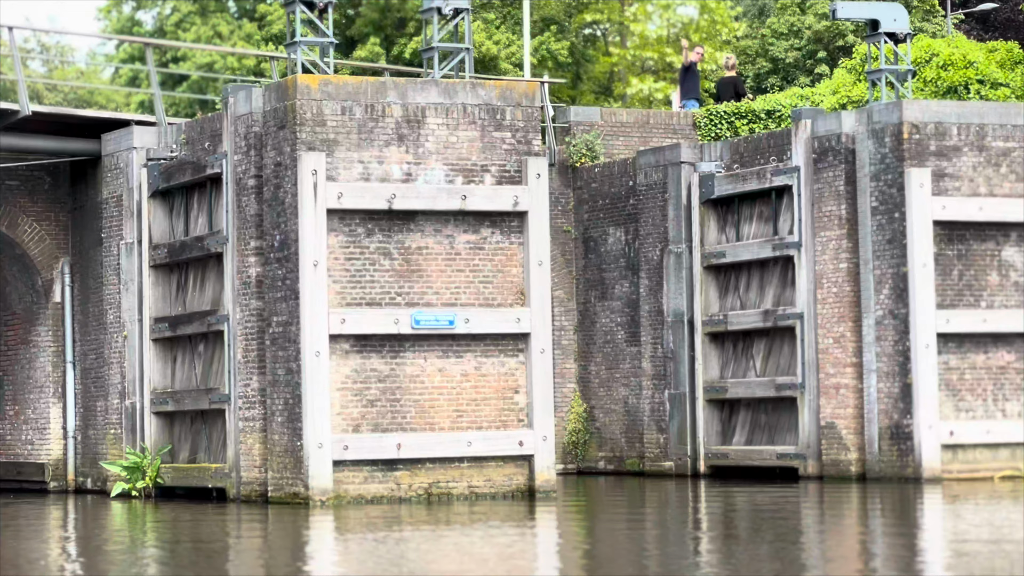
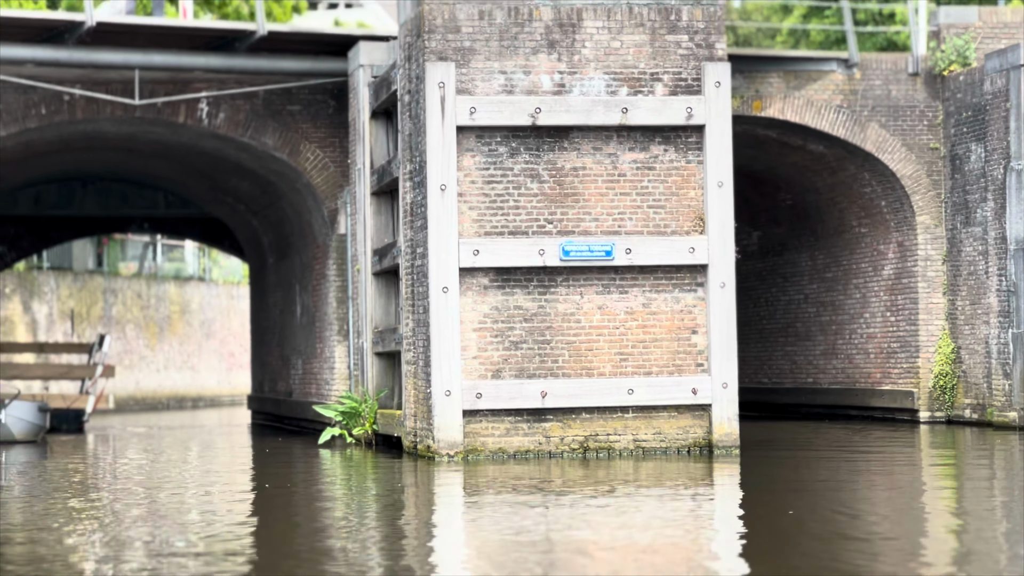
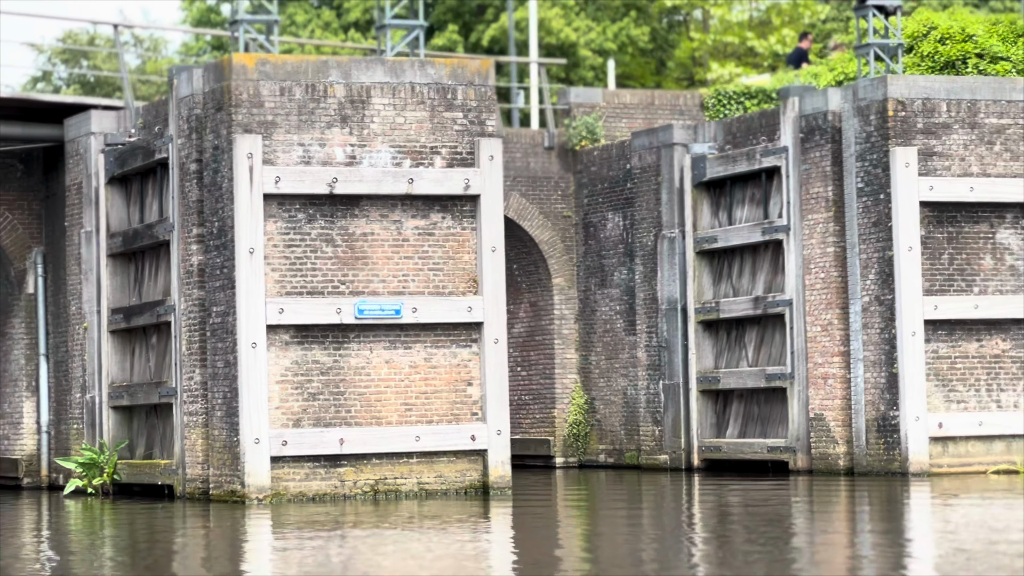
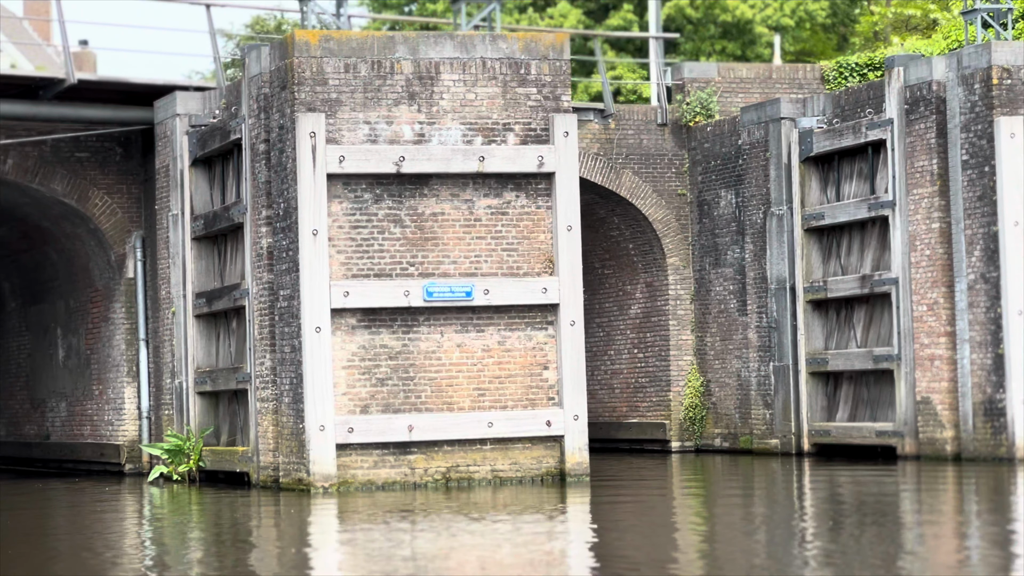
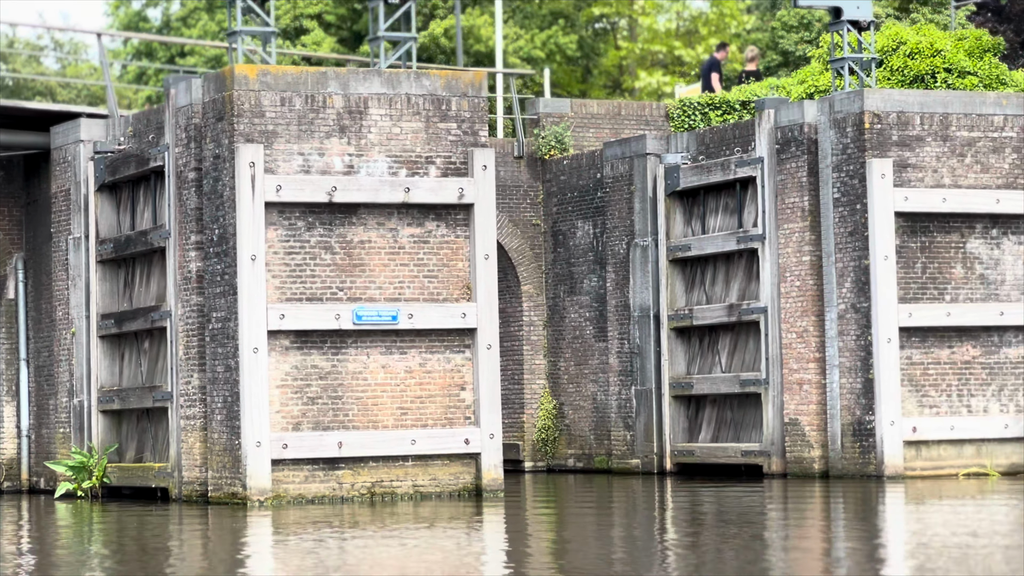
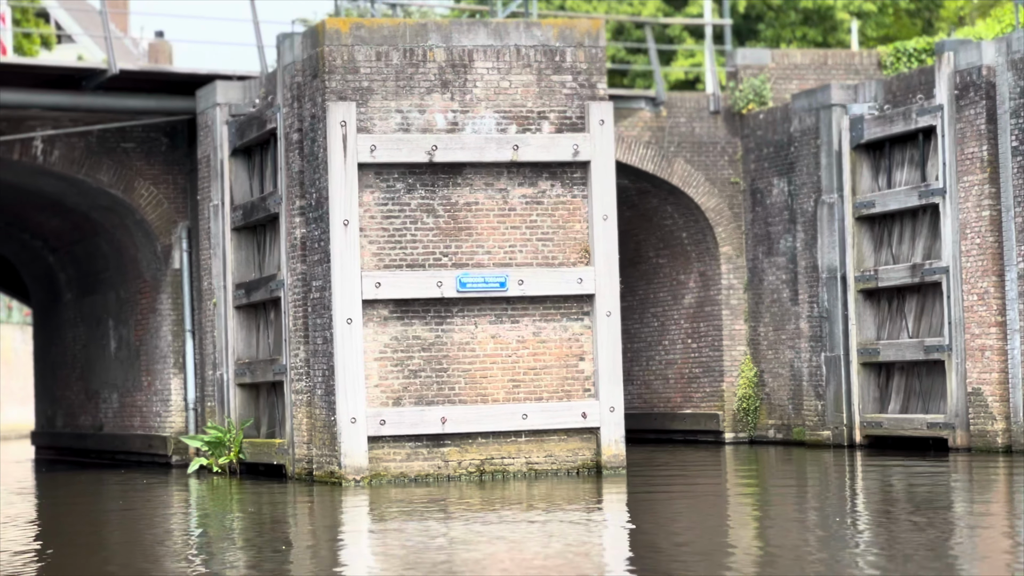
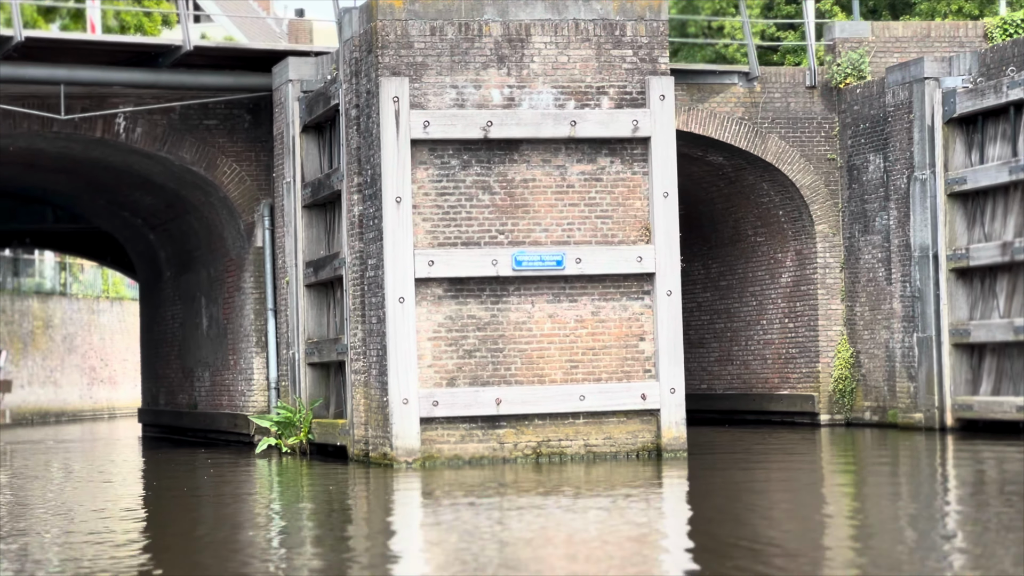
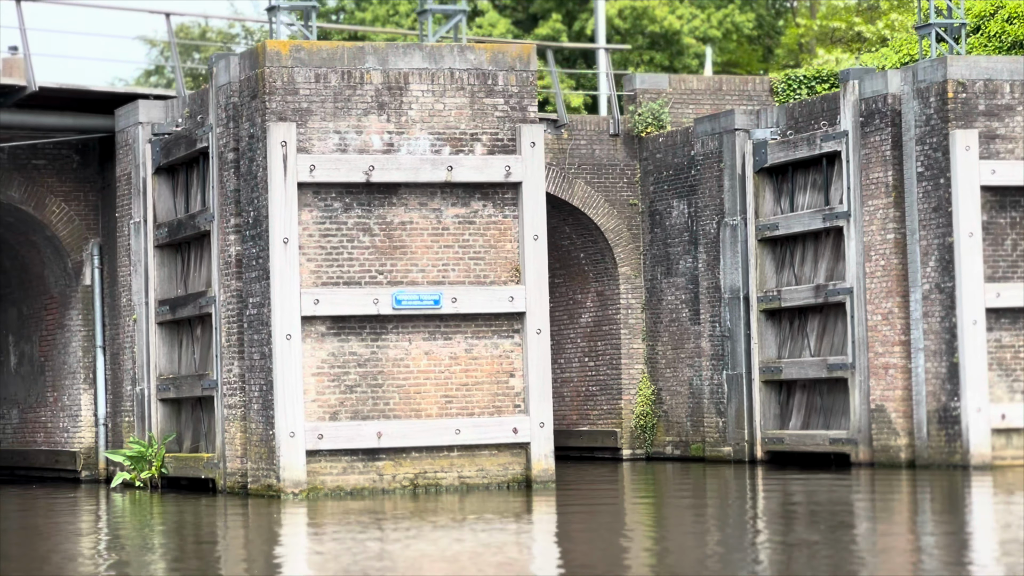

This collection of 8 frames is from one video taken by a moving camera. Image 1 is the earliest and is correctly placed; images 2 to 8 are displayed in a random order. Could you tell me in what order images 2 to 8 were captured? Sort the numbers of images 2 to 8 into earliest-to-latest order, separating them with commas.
5, 3, 8, 4, 6, 7, 2
